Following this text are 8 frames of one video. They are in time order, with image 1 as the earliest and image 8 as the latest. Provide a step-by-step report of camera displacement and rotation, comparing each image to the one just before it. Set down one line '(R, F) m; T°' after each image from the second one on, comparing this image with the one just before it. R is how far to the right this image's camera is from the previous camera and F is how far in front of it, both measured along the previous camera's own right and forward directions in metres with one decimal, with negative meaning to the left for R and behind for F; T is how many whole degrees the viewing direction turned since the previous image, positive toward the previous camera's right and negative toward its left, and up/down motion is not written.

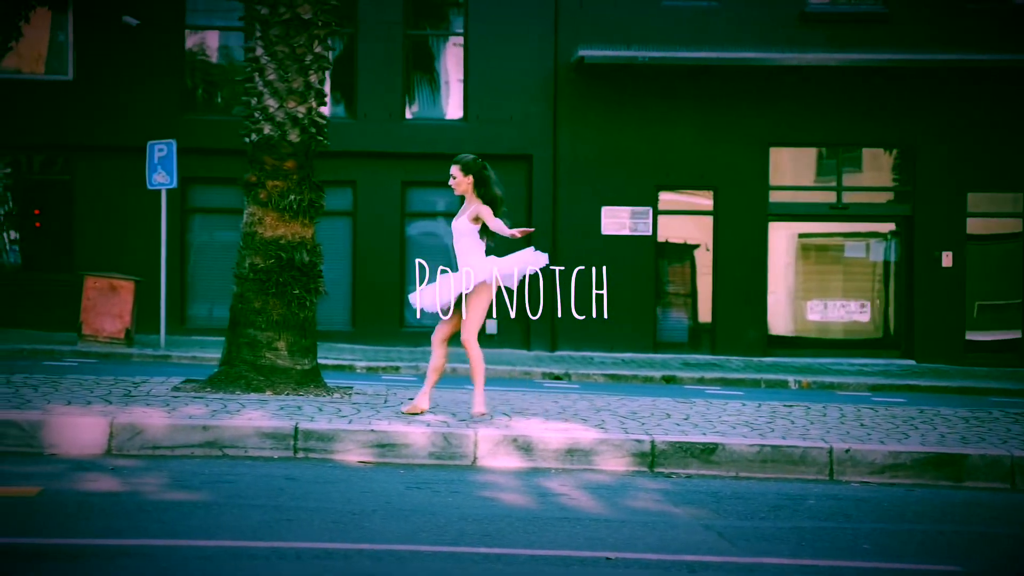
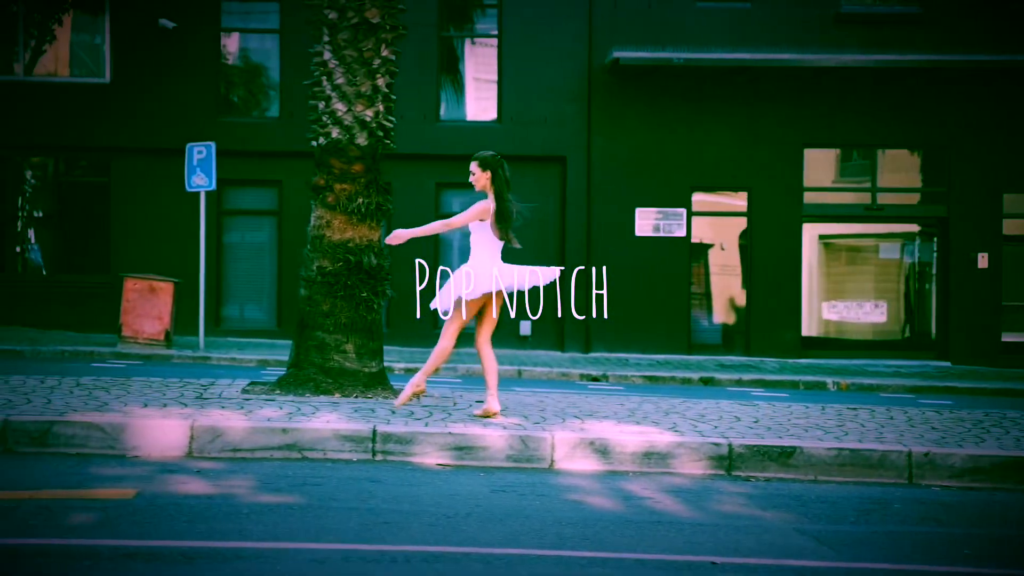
(-0.4, 0.0) m; -1°
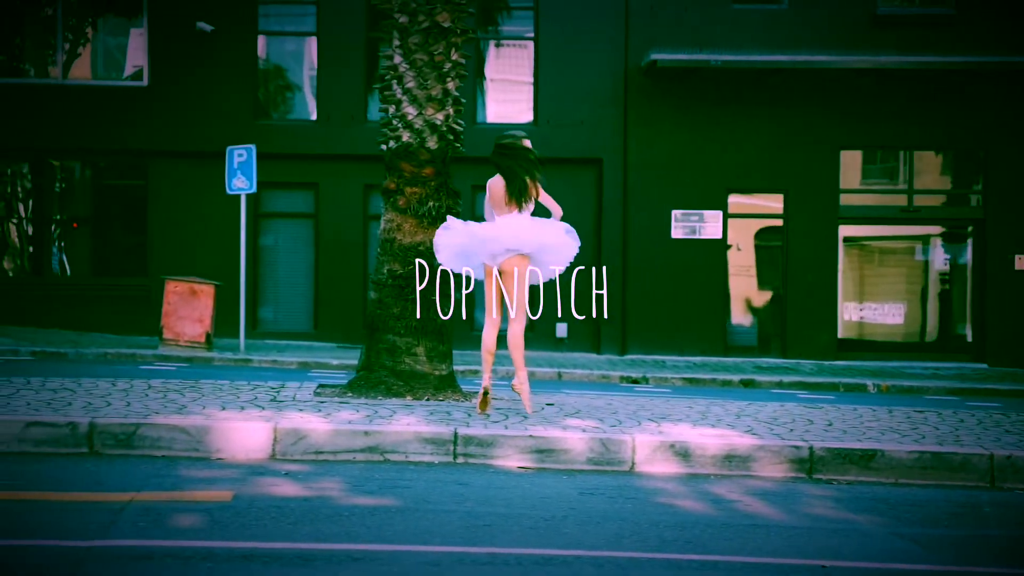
(-0.4, 0.0) m; -1°
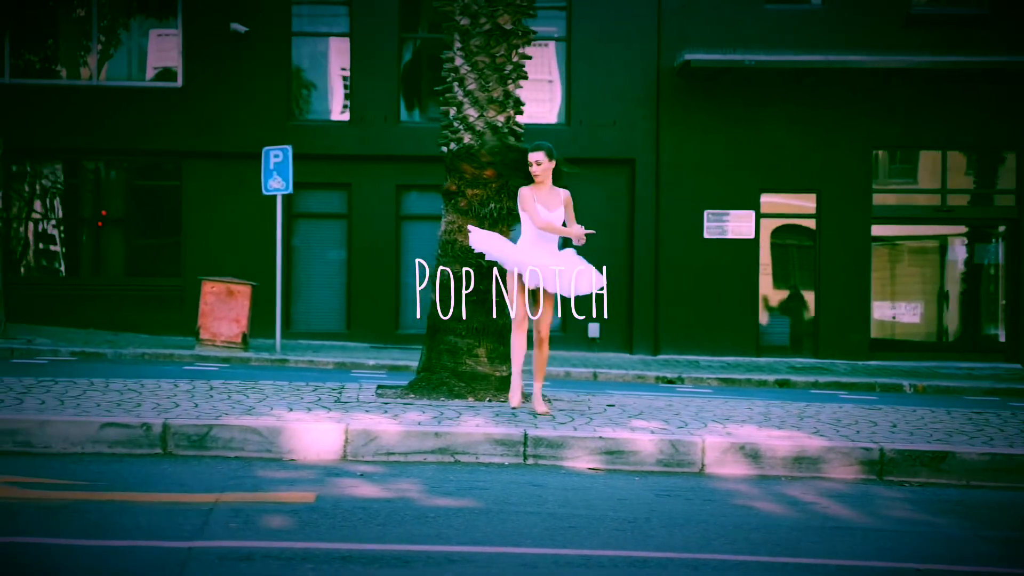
(-0.3, 0.0) m; -1°
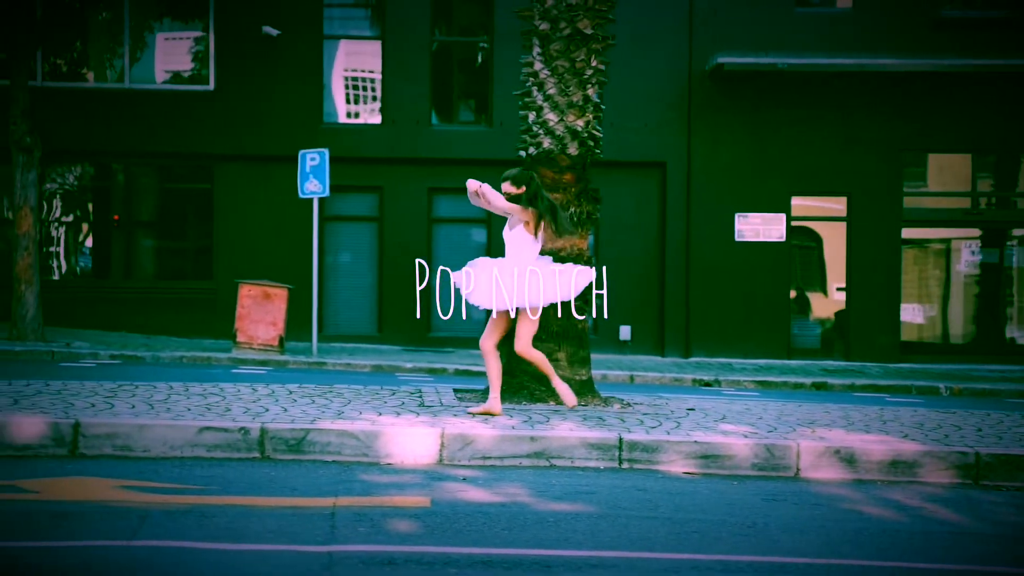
(-0.6, 0.0) m; 0°
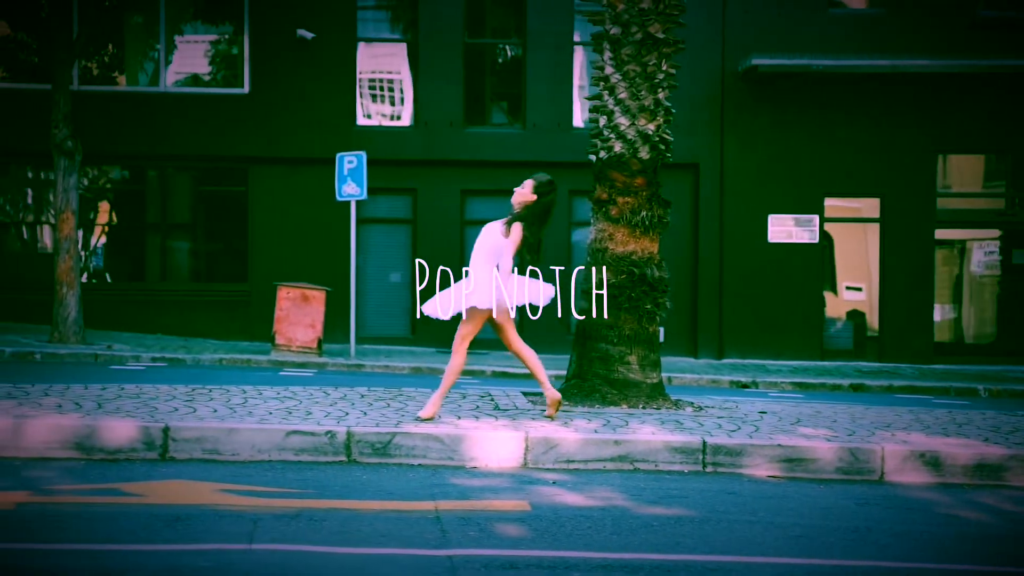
(-0.4, 0.0) m; 0°
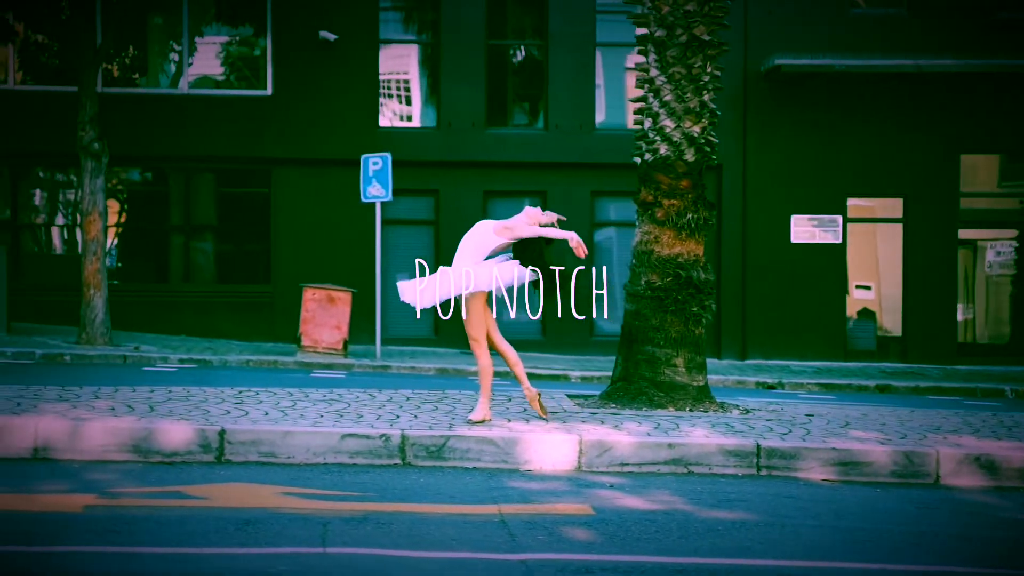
(-0.3, 0.0) m; 0°
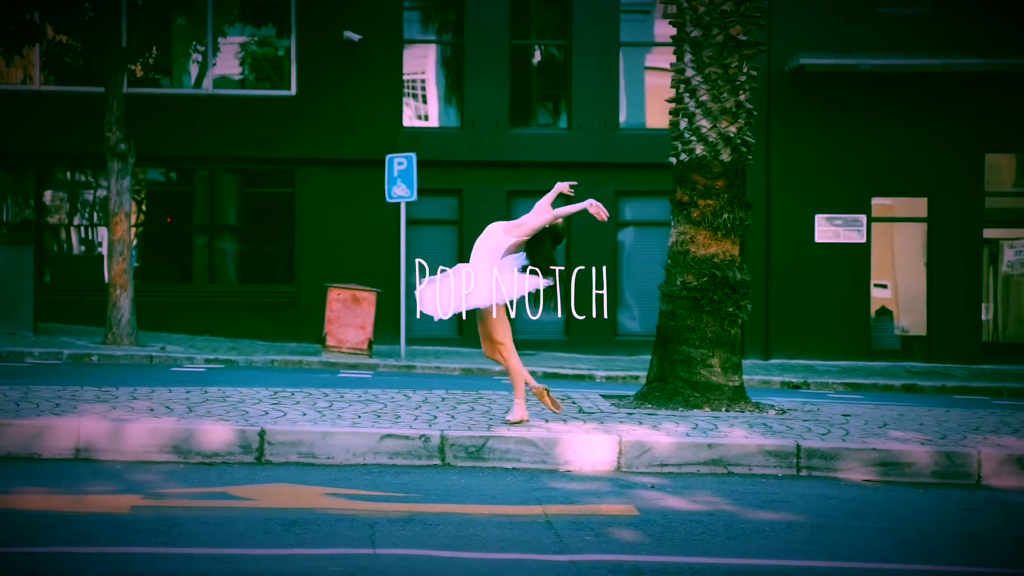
(-0.1, 0.0) m; -1°
